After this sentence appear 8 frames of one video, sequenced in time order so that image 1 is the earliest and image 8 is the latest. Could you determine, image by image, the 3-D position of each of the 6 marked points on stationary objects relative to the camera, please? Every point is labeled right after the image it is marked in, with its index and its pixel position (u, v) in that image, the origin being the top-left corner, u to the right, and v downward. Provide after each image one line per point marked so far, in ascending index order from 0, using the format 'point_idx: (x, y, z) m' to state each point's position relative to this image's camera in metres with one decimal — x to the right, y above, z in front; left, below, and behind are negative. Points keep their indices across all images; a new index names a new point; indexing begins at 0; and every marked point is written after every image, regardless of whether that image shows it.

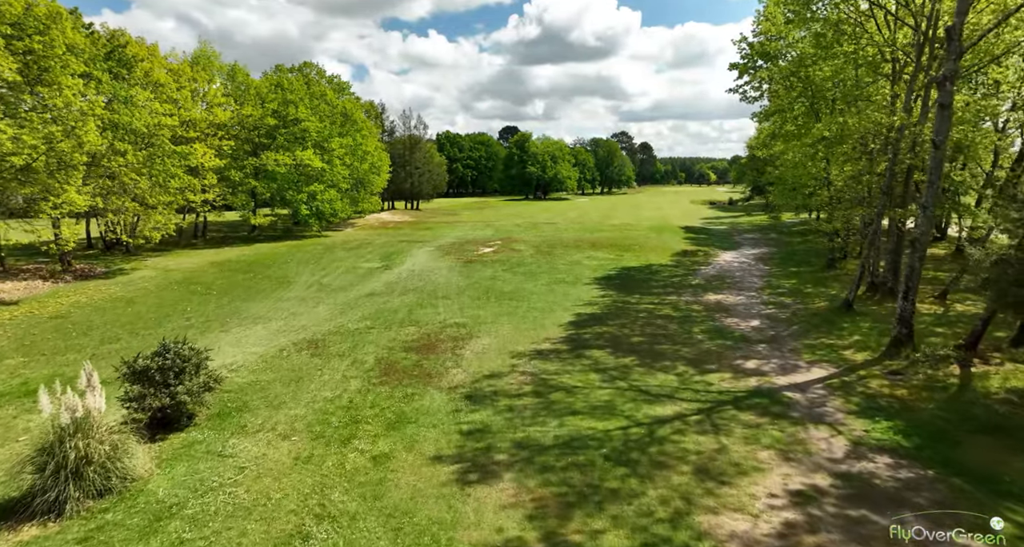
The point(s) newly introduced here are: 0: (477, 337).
0: (-0.9, -1.7, +16.0) m
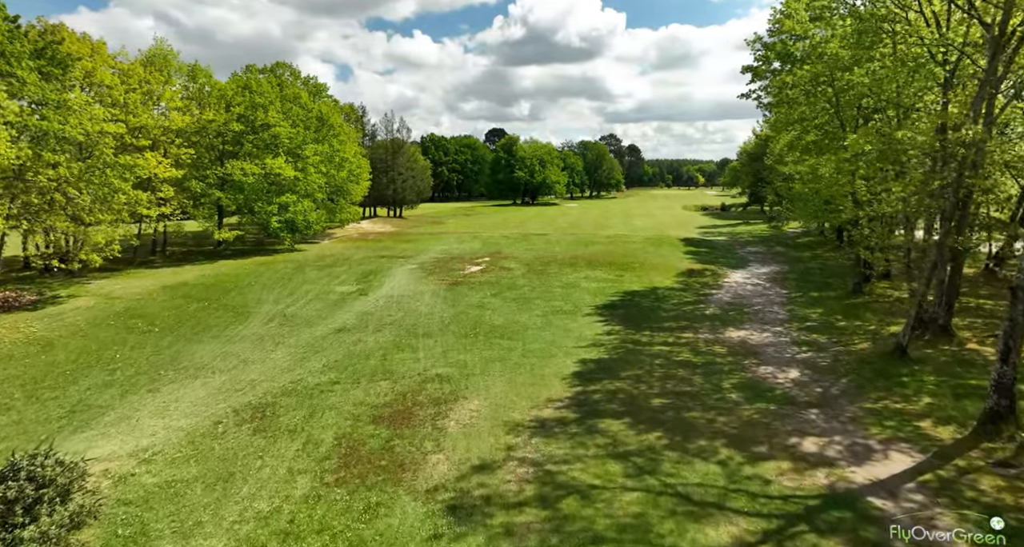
0: (-1.0, -2.6, +13.1) m
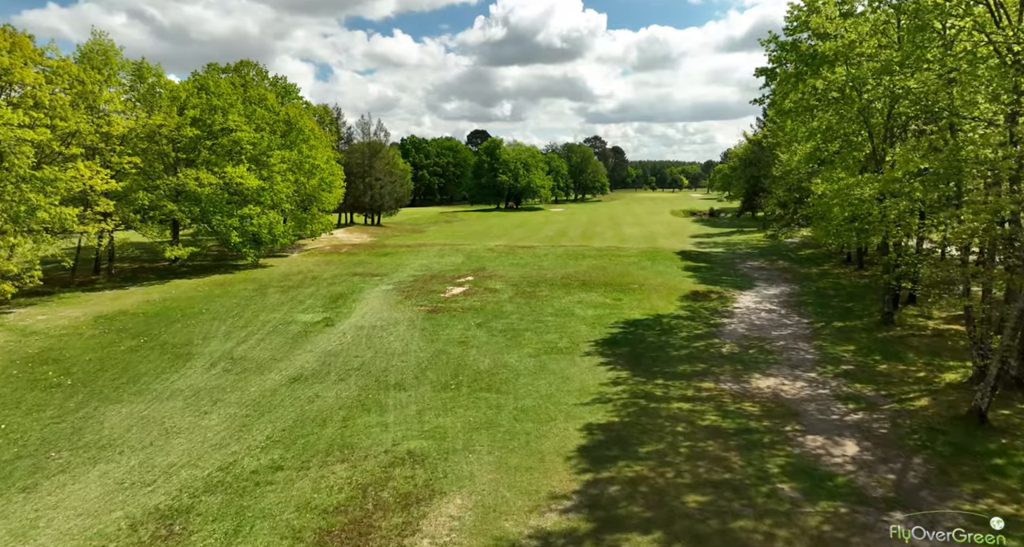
0: (-1.1, -3.6, +10.1) m
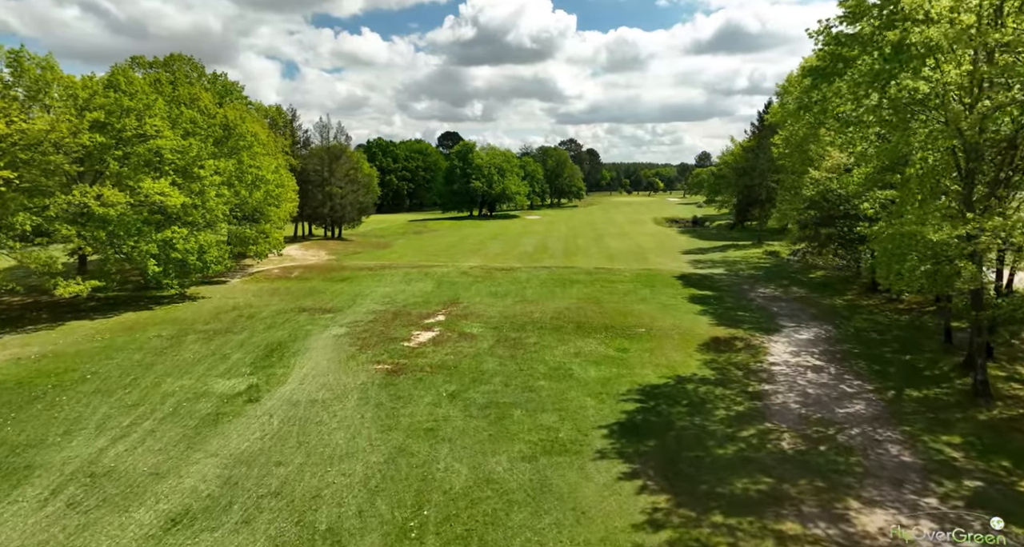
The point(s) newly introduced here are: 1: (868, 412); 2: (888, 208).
0: (-1.0, -5.1, +4.8) m
1: (+8.8, -3.4, +15.3) m
2: (+11.1, +2.0, +18.7) m
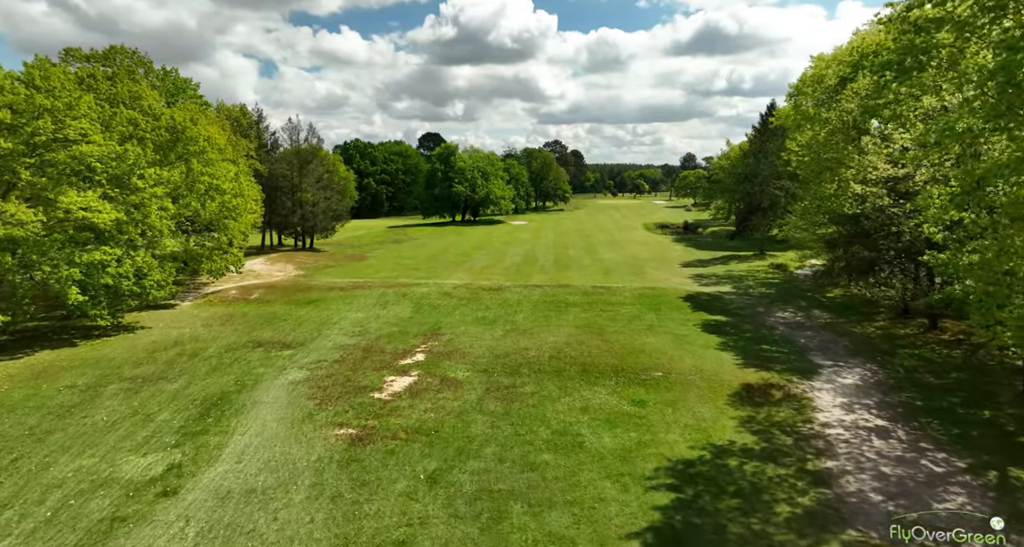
0: (-0.7, -6.2, +0.9) m
1: (+8.7, -4.4, +11.7) m
2: (+11.0, +0.9, +15.2) m
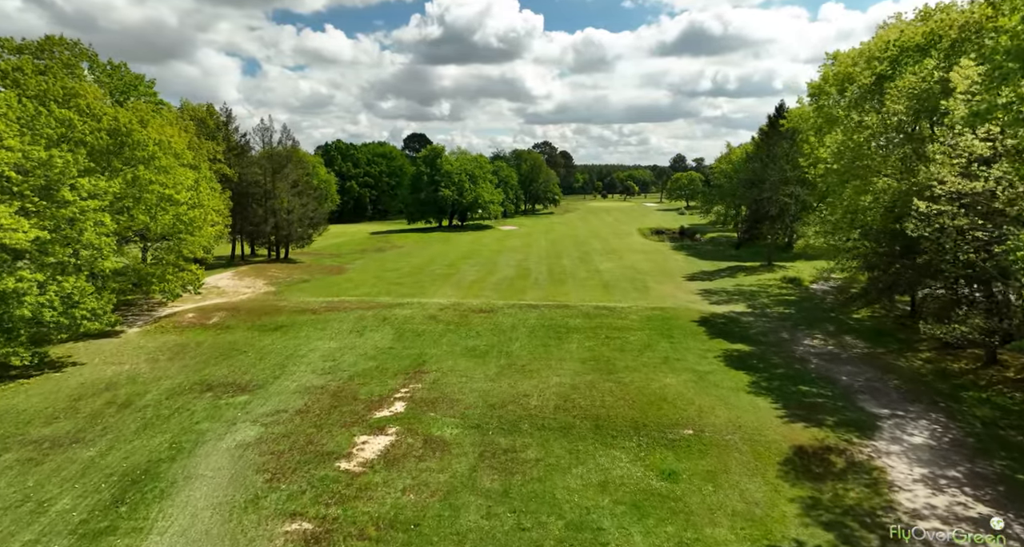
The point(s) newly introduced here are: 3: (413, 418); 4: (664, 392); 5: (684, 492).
0: (-0.4, -7.1, -2.7) m
1: (+8.9, -5.3, +8.3) m
2: (+11.1, 0.0, +11.8) m
3: (-2.8, -4.0, +17.7) m
4: (+4.6, -3.6, +19.1) m
5: (+3.8, -4.6, +13.6) m
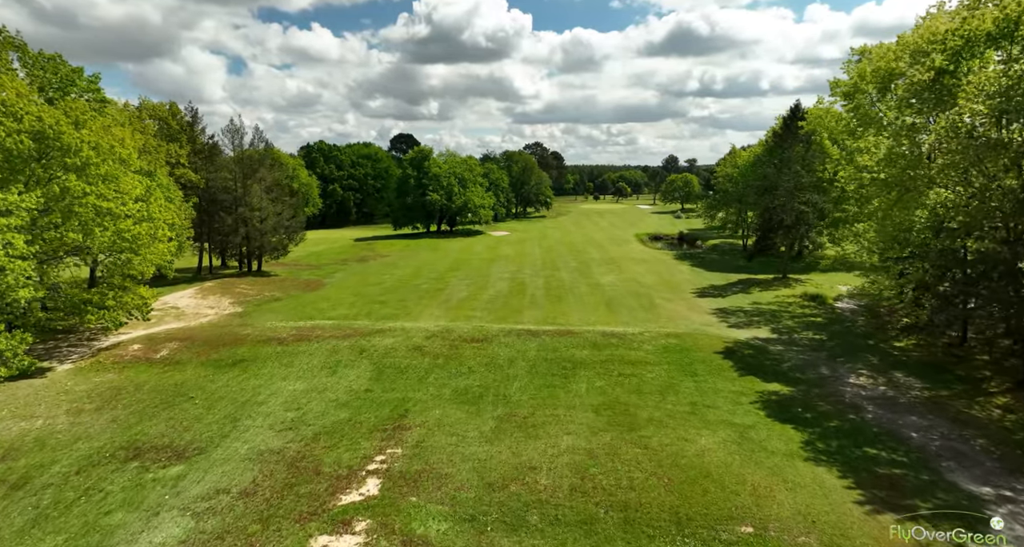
0: (+0.1, -8.2, -6.6) m
1: (+9.1, -6.3, +4.6) m
2: (+11.2, -1.0, +8.1) m
3: (-2.7, -5.0, +13.7) m
4: (+4.7, -4.6, +15.3) m
5: (+4.0, -5.6, +9.8) m
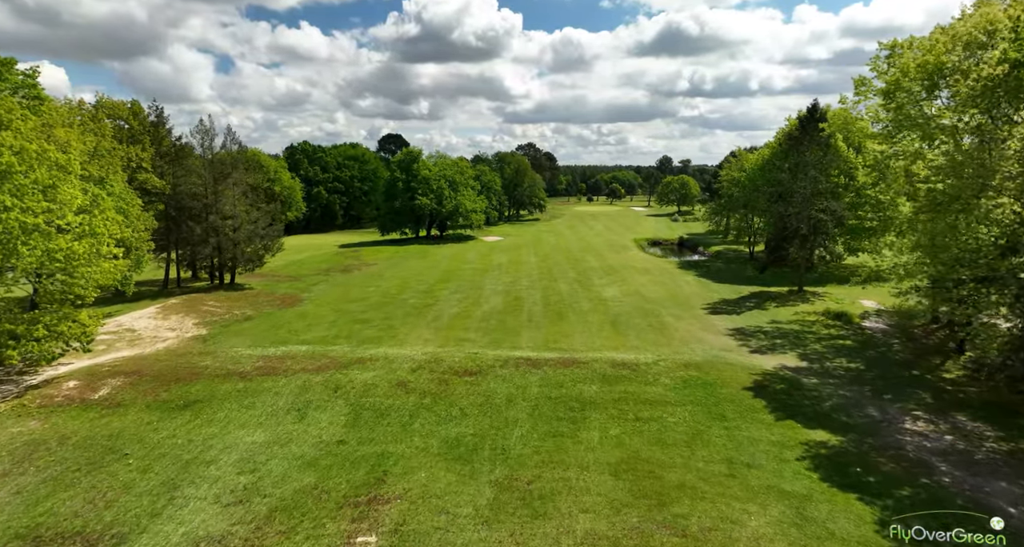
0: (+0.5, -9.0, -10.0) m
1: (+9.4, -7.2, +1.3) m
2: (+11.4, -1.8, +4.8) m
3: (-2.6, -5.9, +10.2) m
4: (+4.8, -5.4, +11.9) m
5: (+4.1, -6.5, +6.4) m
